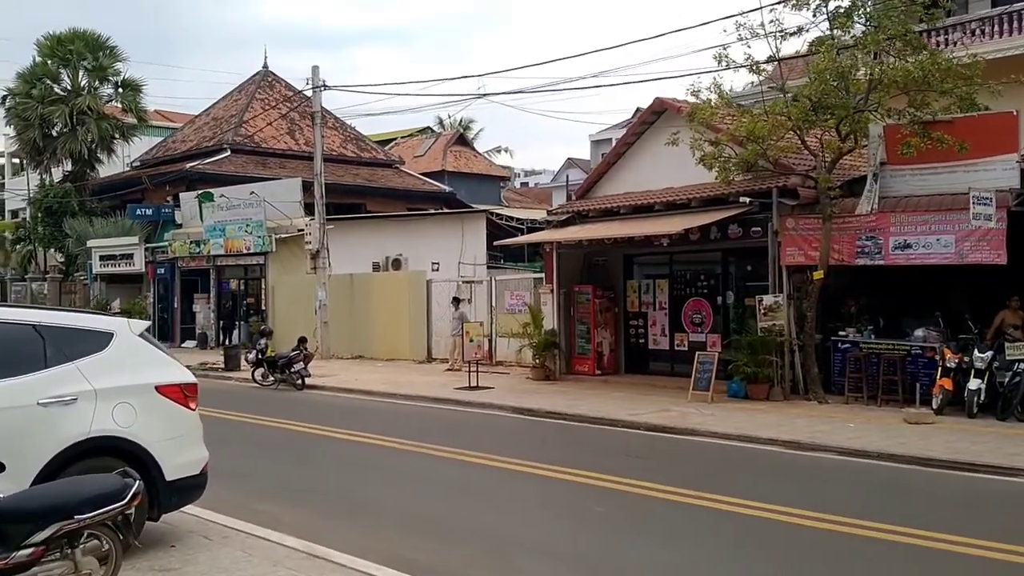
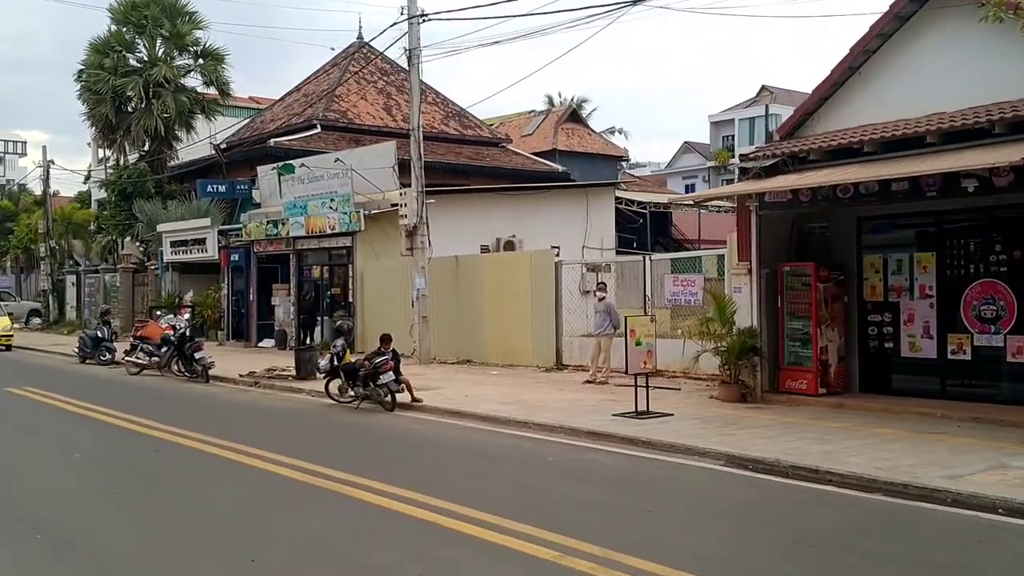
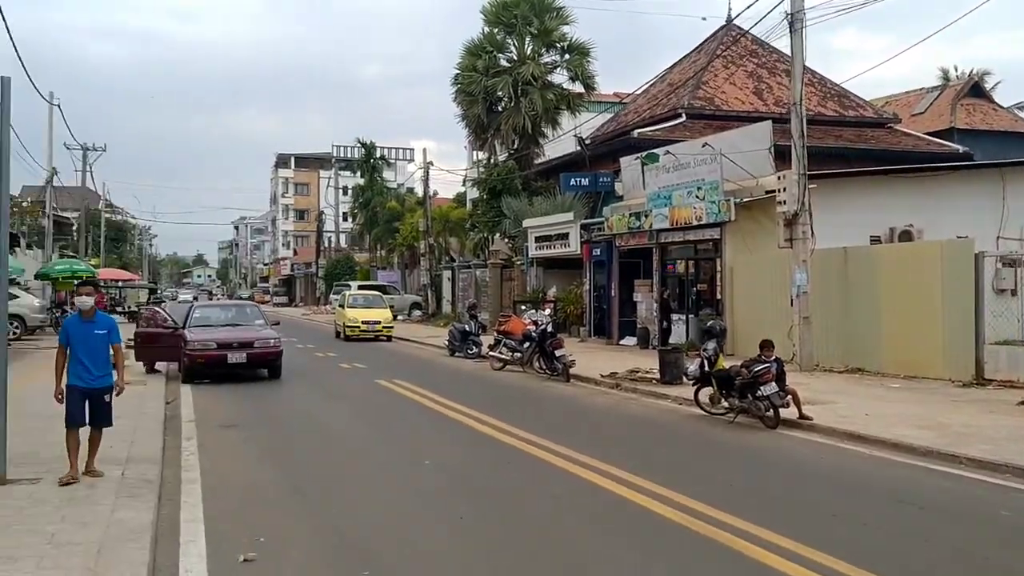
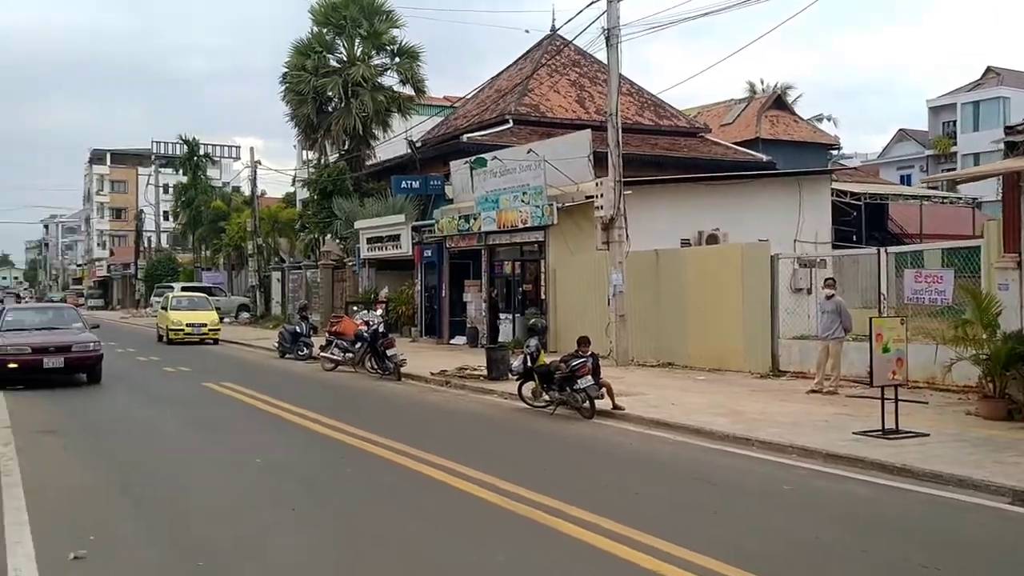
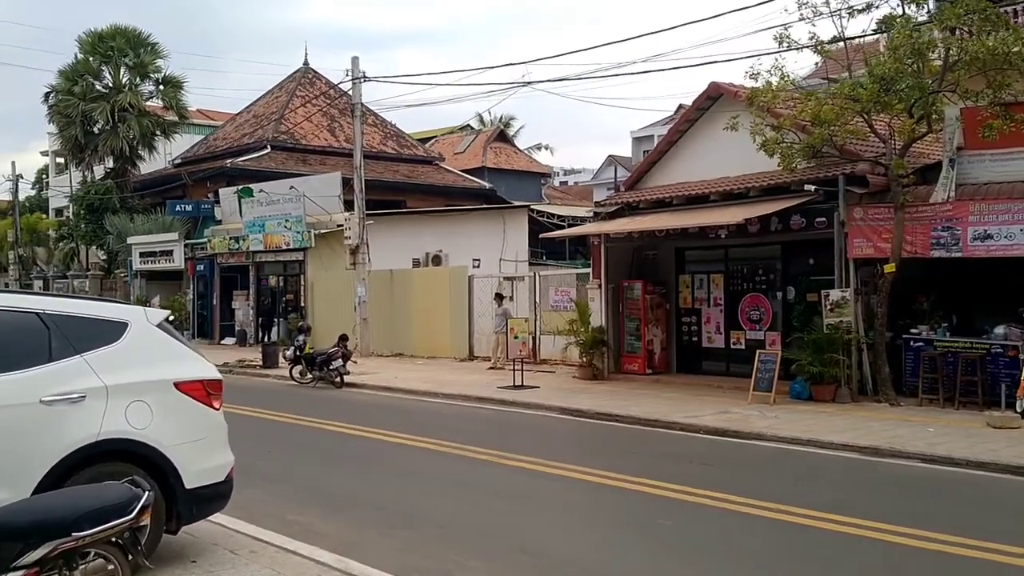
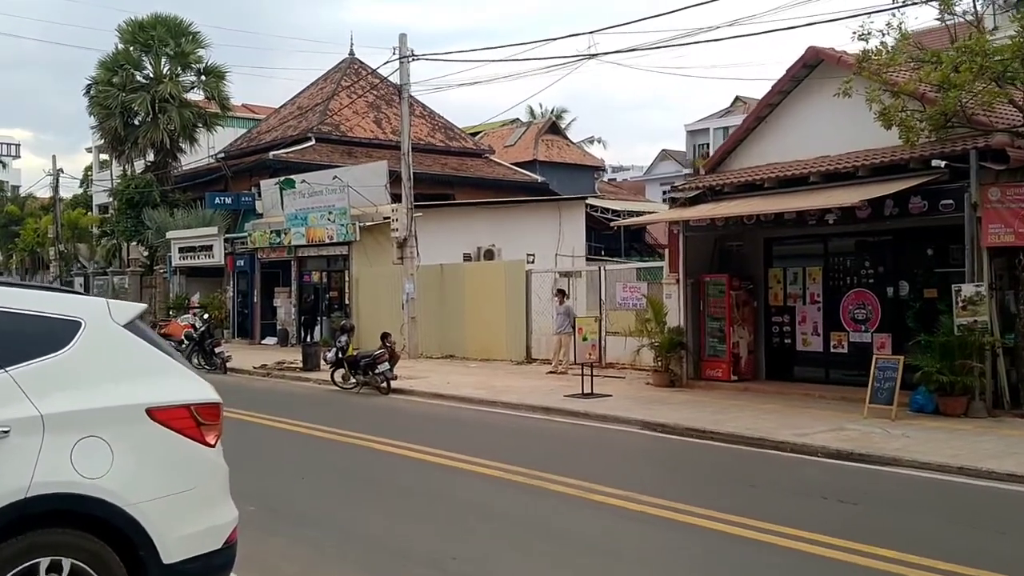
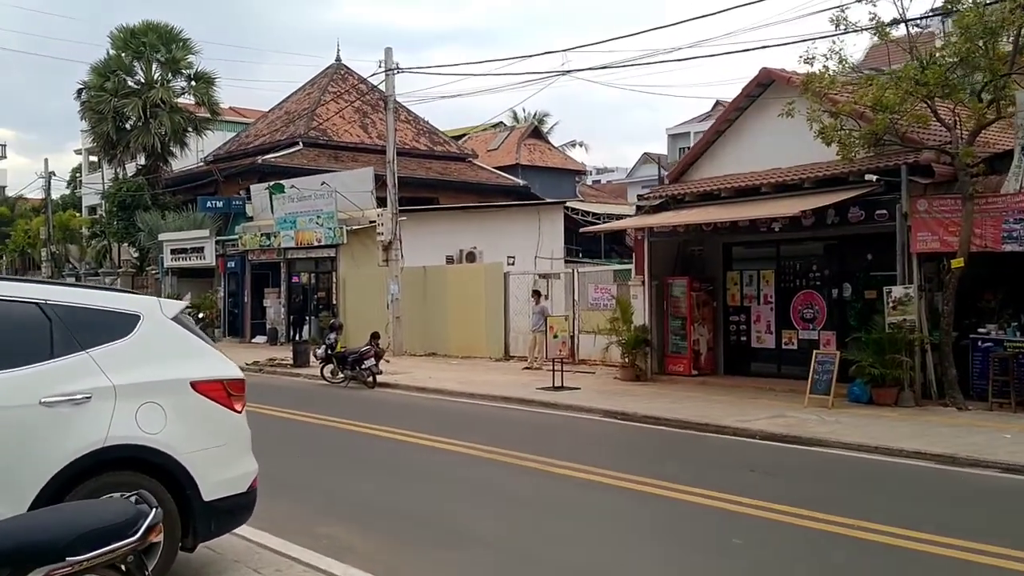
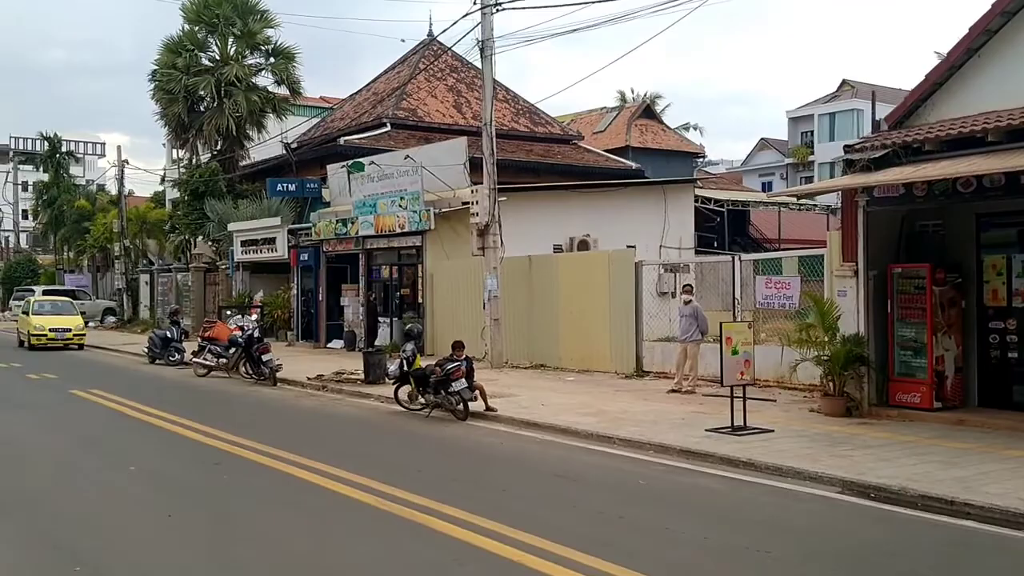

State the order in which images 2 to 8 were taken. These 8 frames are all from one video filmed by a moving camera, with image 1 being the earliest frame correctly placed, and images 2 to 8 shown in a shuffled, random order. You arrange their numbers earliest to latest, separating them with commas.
5, 7, 6, 2, 8, 4, 3
